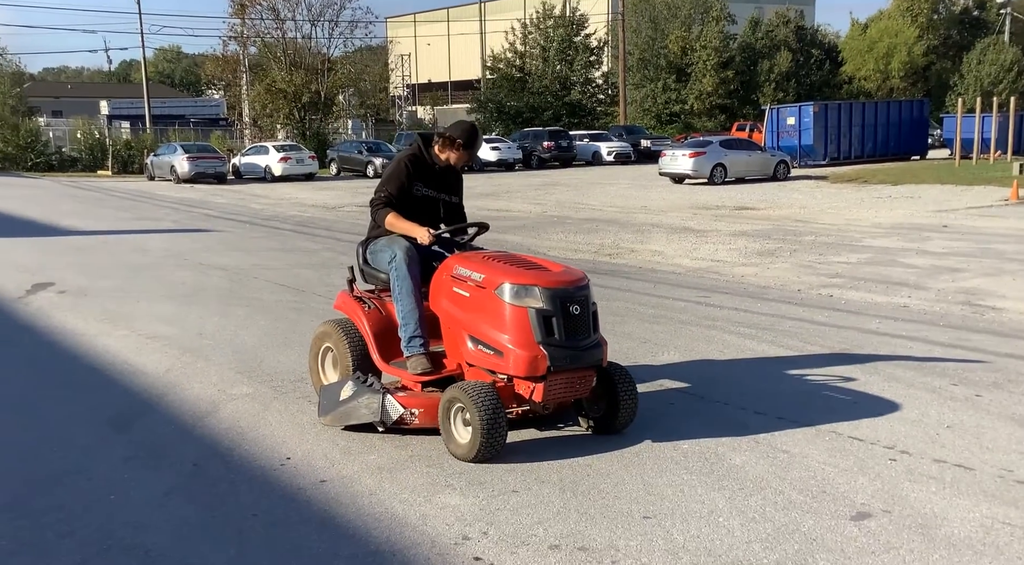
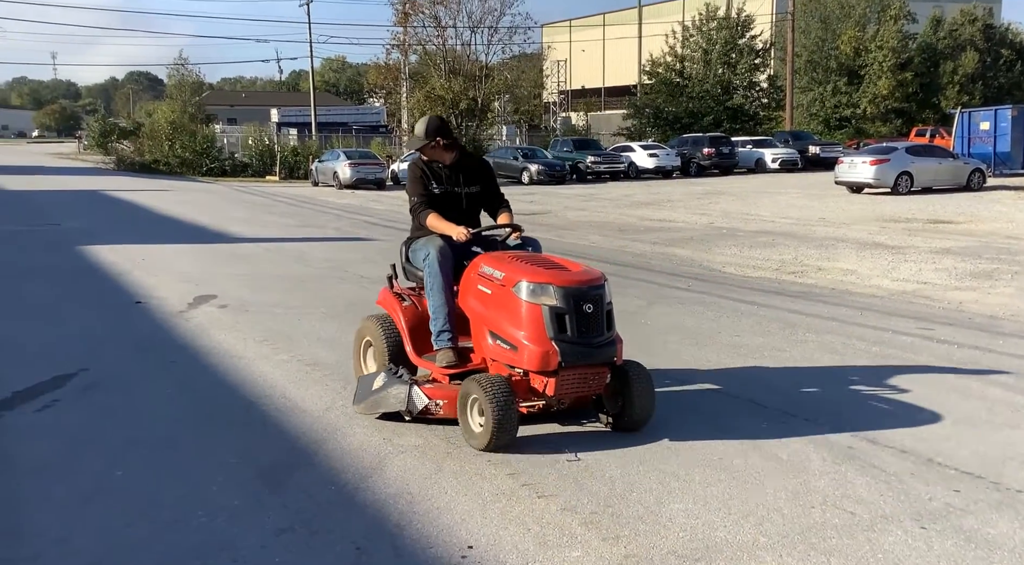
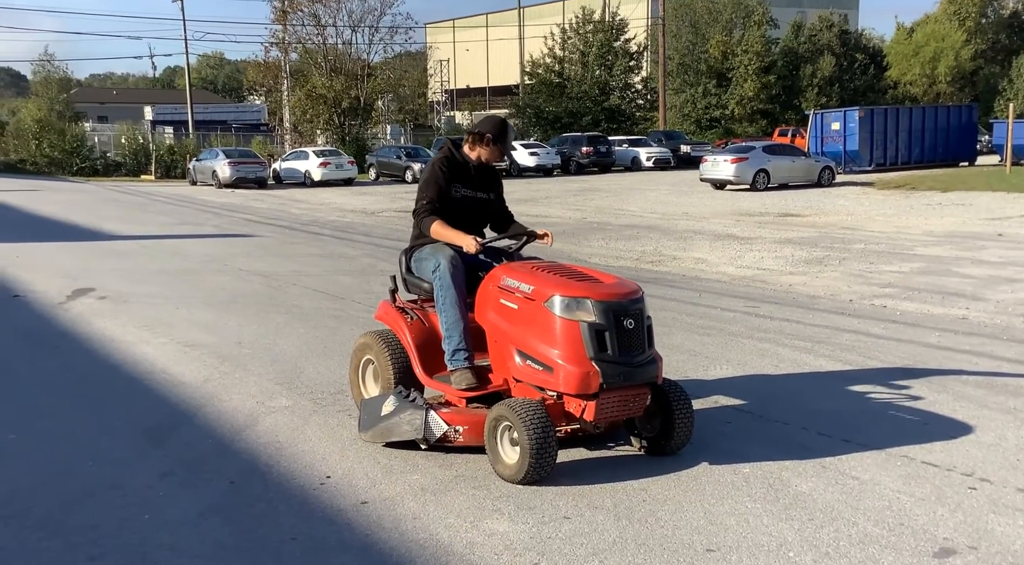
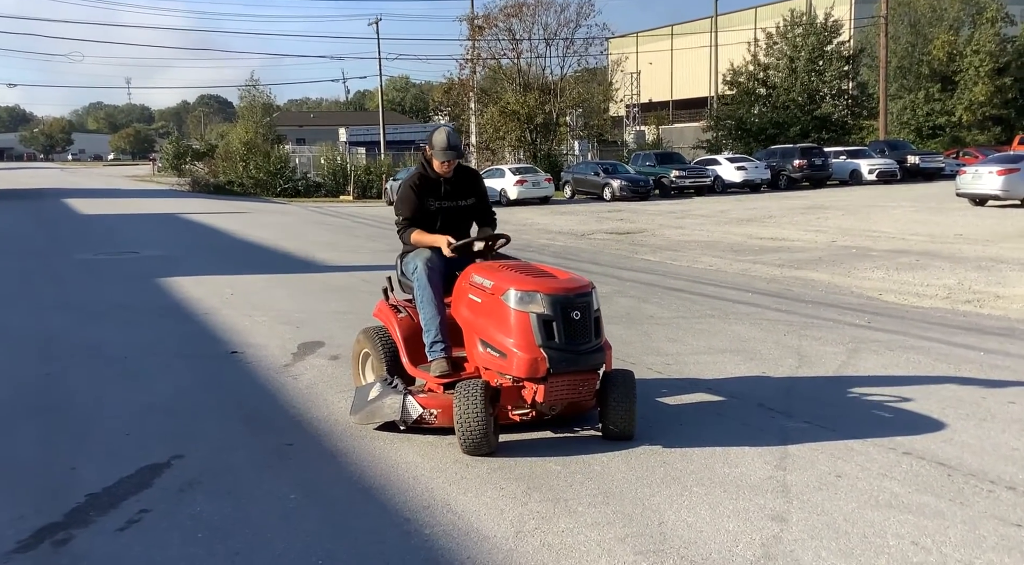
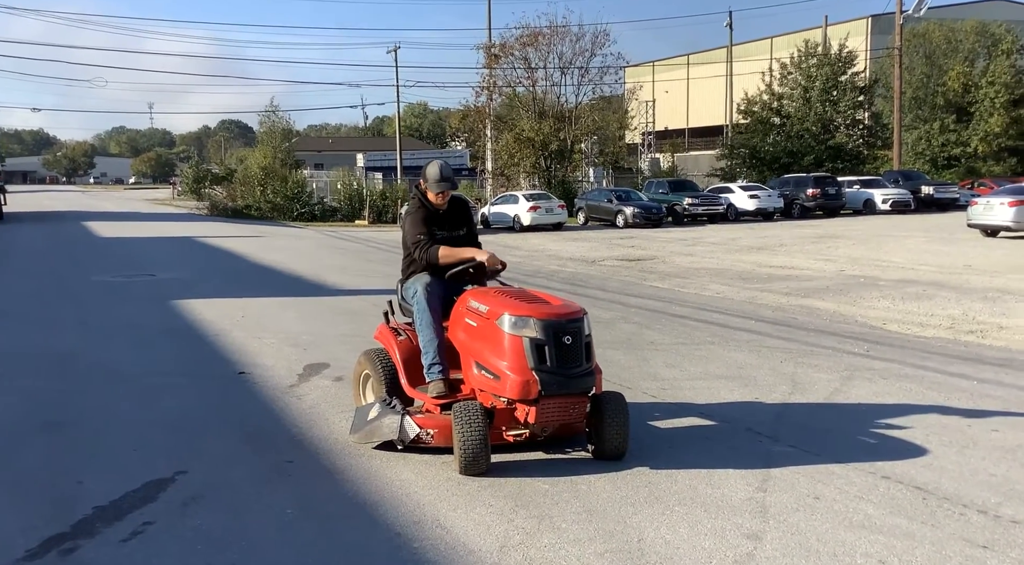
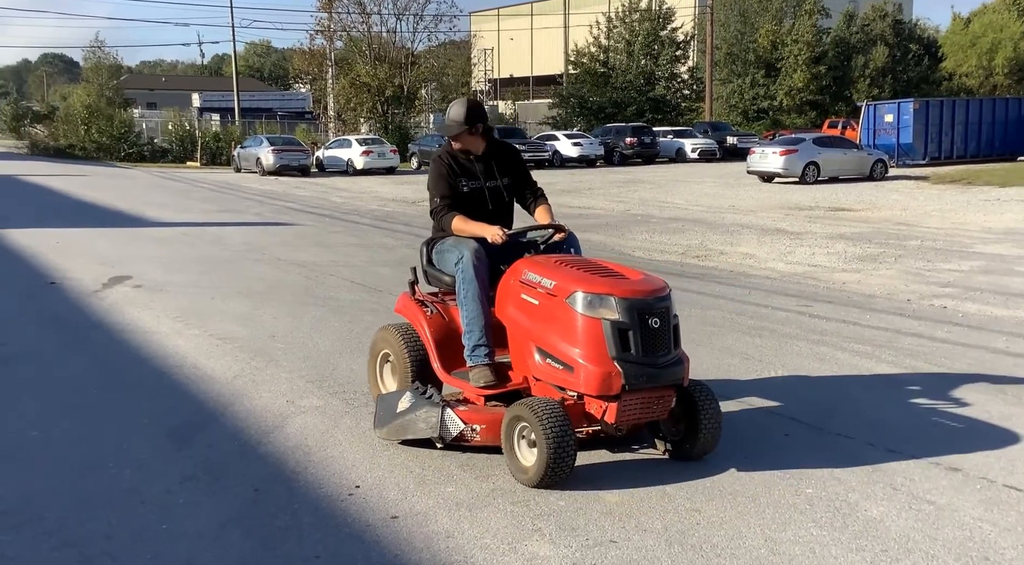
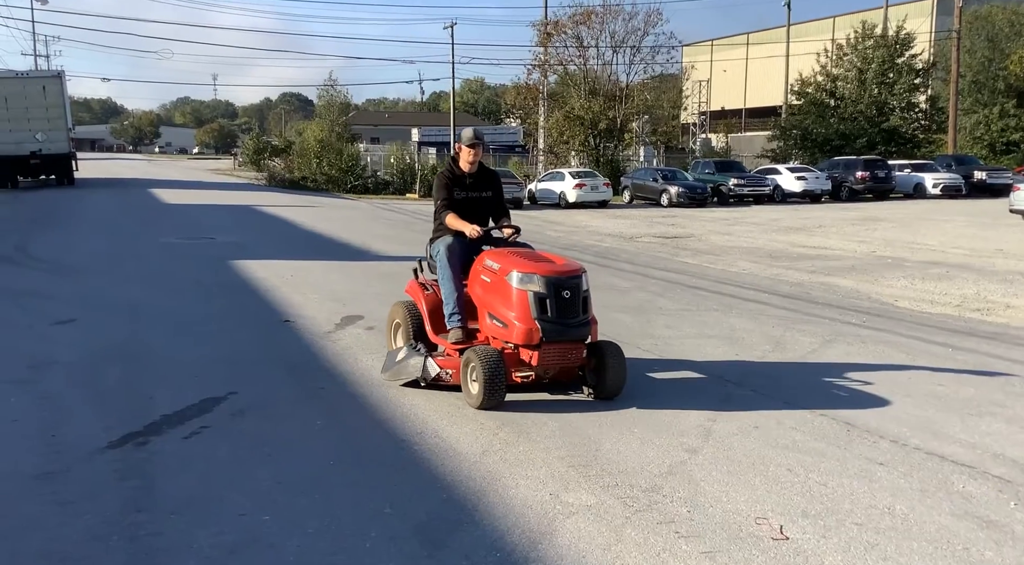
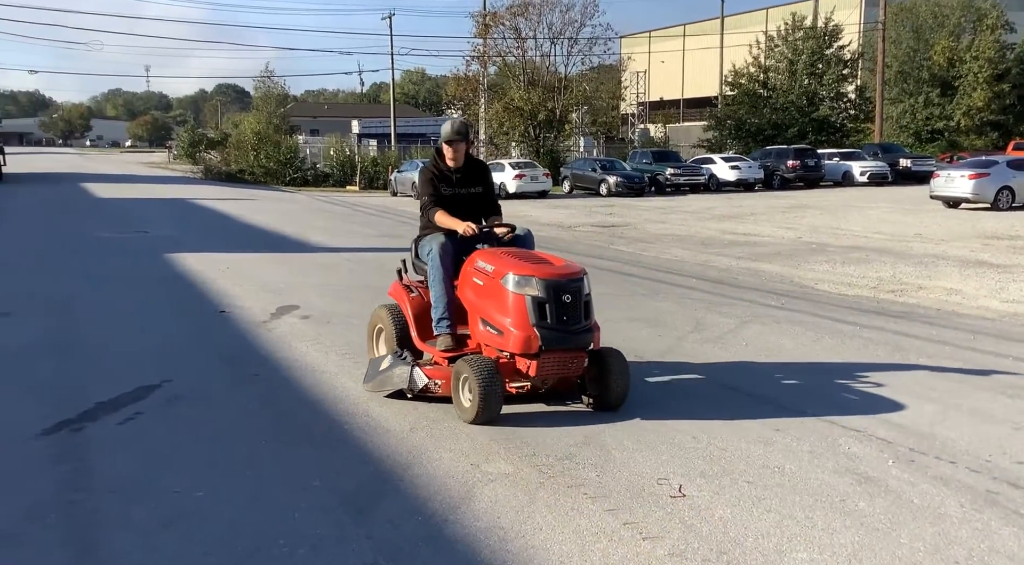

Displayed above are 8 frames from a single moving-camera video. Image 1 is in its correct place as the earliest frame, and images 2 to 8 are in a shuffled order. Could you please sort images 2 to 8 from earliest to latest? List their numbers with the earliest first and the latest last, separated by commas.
3, 6, 2, 8, 7, 5, 4
